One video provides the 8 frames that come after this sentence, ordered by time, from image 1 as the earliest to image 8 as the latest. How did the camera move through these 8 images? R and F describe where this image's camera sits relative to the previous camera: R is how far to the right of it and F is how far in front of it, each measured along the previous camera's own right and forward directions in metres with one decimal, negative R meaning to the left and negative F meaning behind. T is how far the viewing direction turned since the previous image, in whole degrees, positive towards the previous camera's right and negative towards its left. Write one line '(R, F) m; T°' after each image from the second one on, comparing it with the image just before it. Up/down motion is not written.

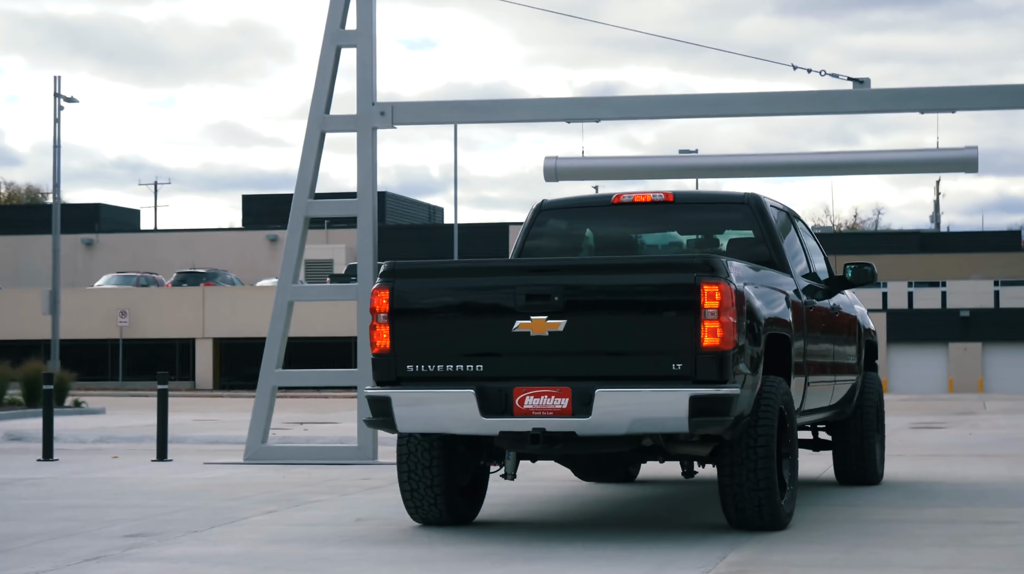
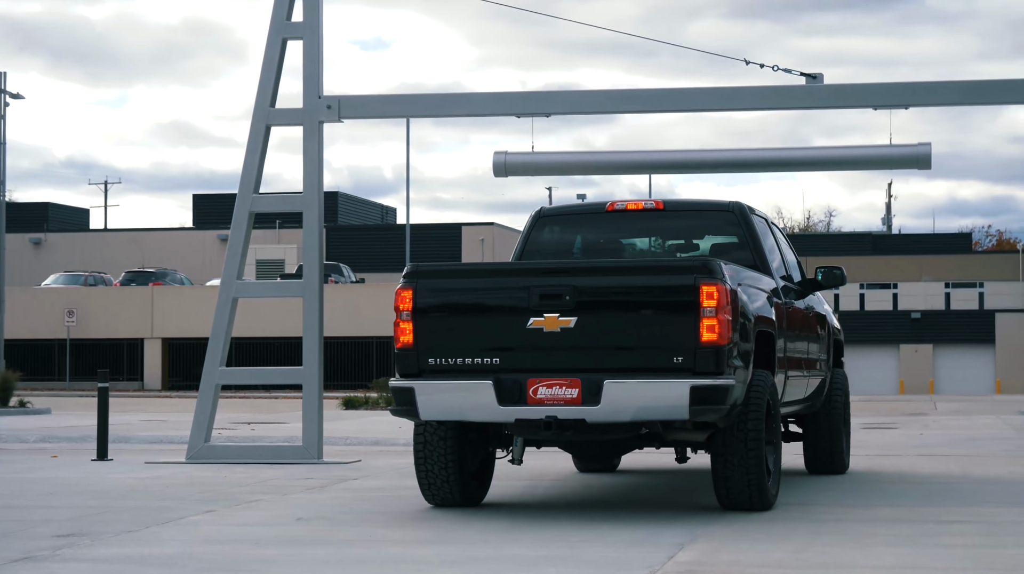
(+0.1, +0.2) m; +2°
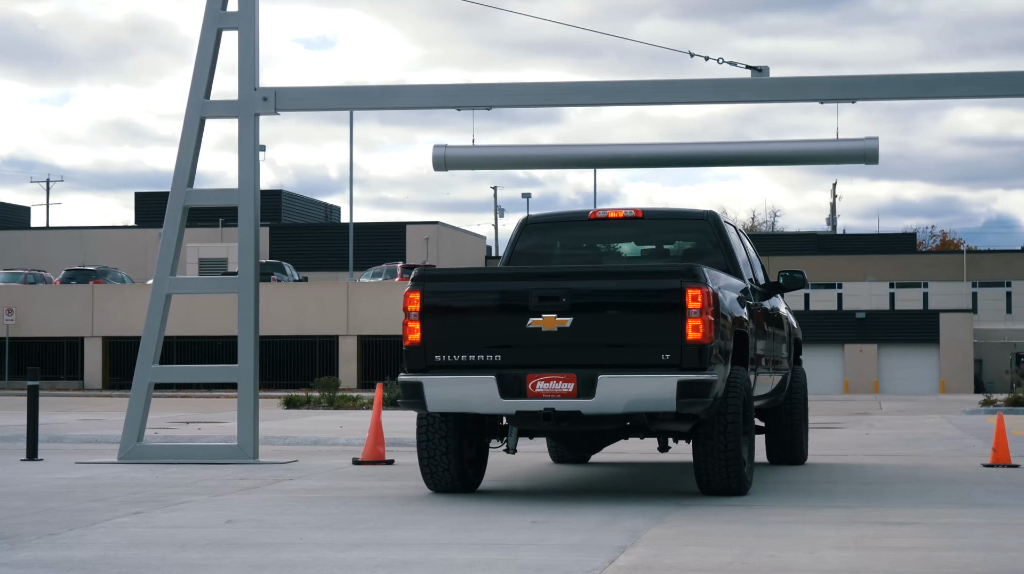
(+0.1, +0.3) m; +2°
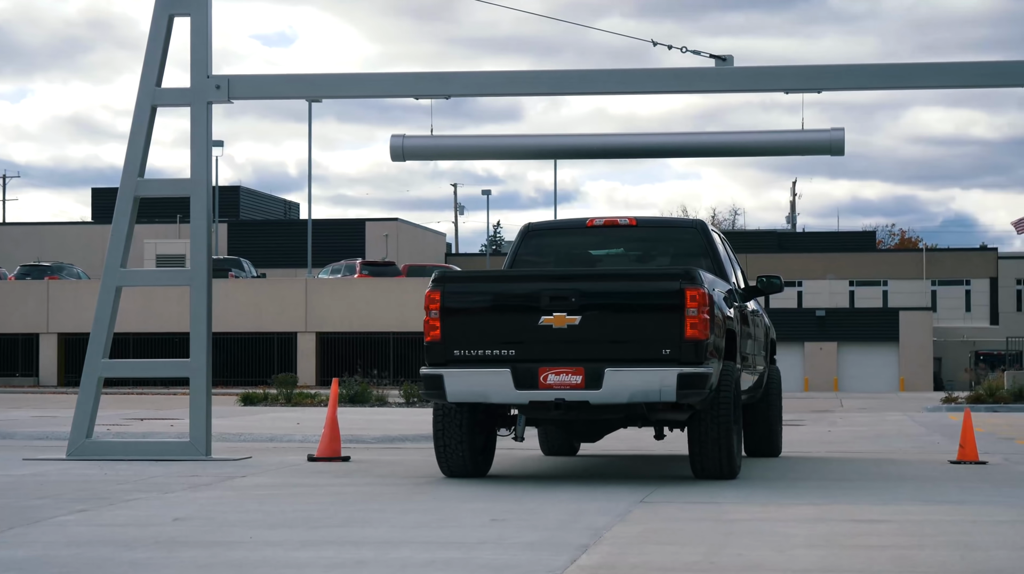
(0.0, +0.3) m; +1°
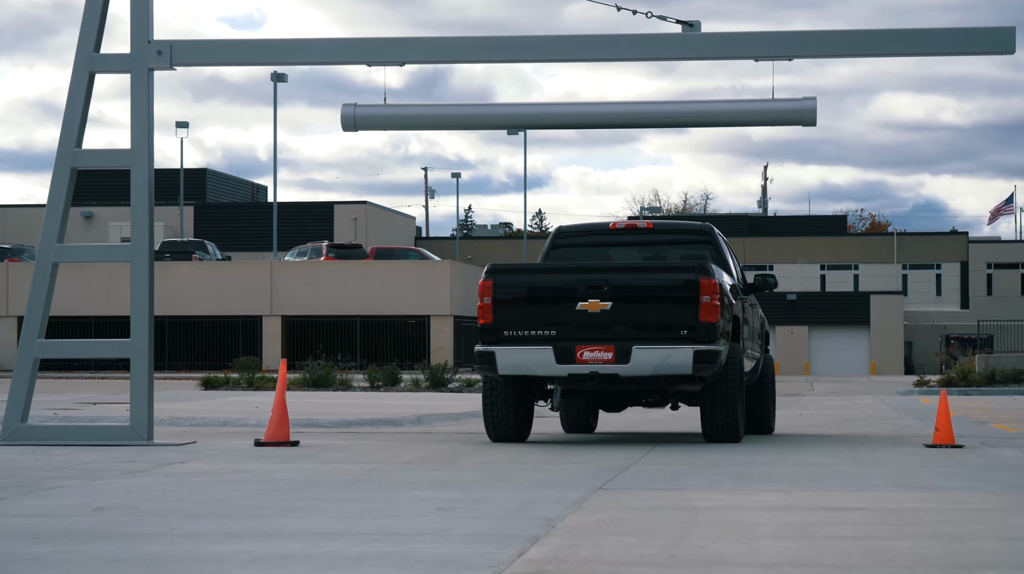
(+0.1, +0.7) m; +1°
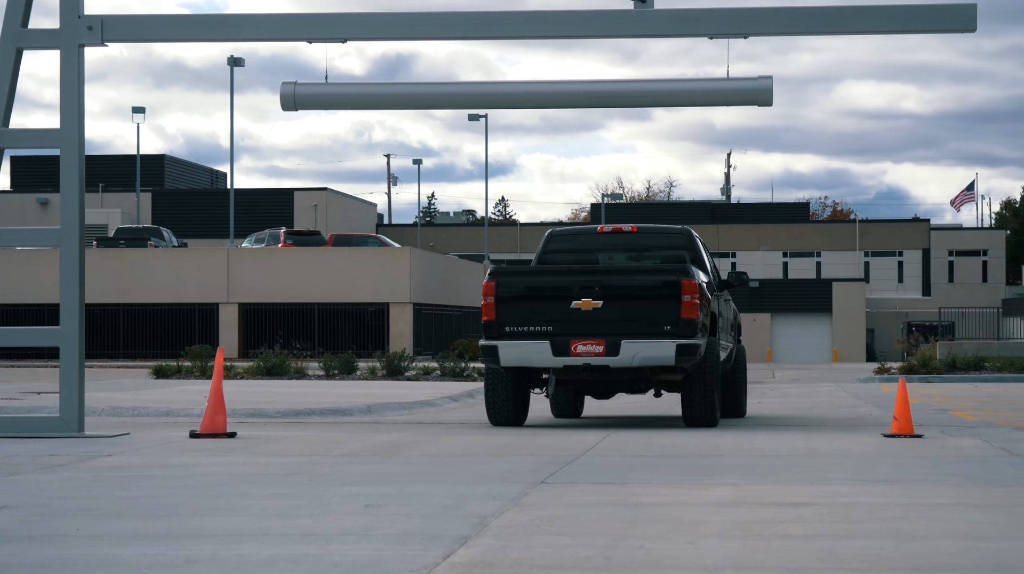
(+0.2, +0.5) m; +1°
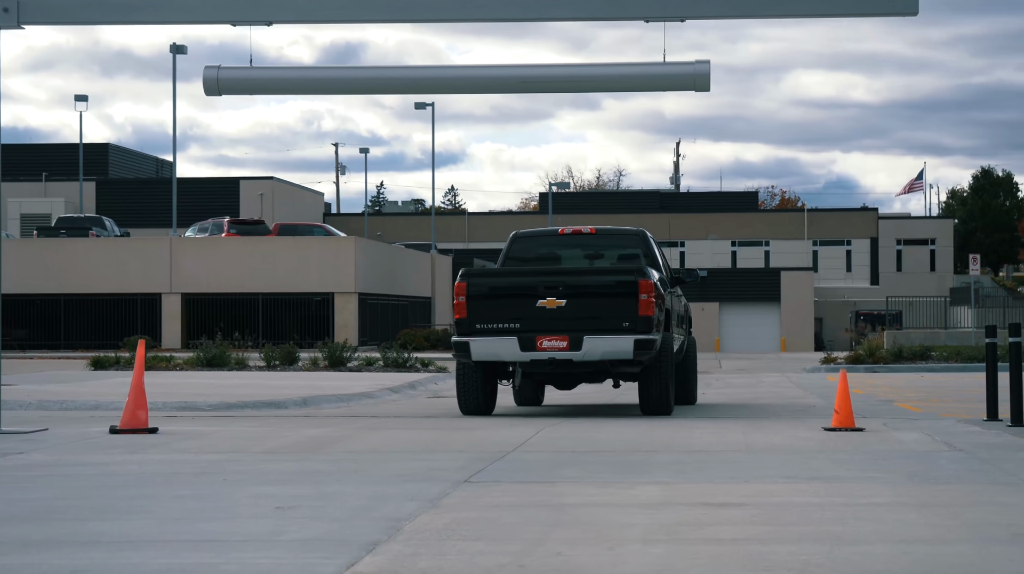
(+0.2, +0.4) m; +2°
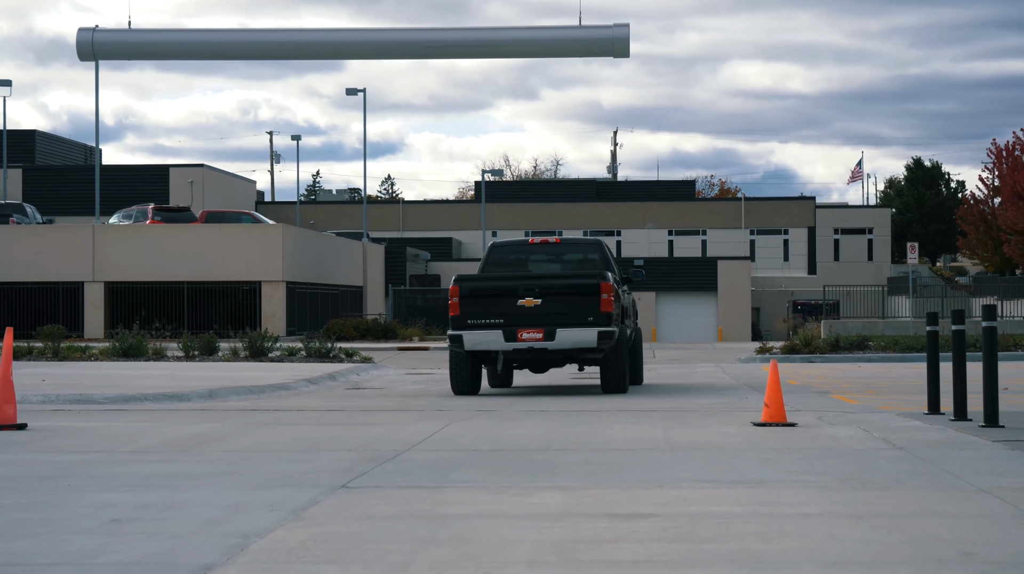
(+0.3, +1.0) m; +2°
